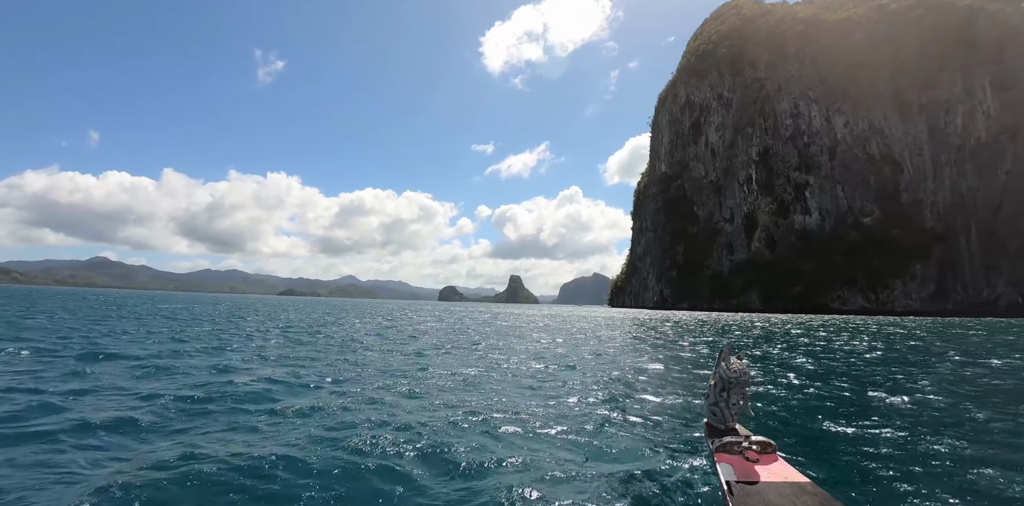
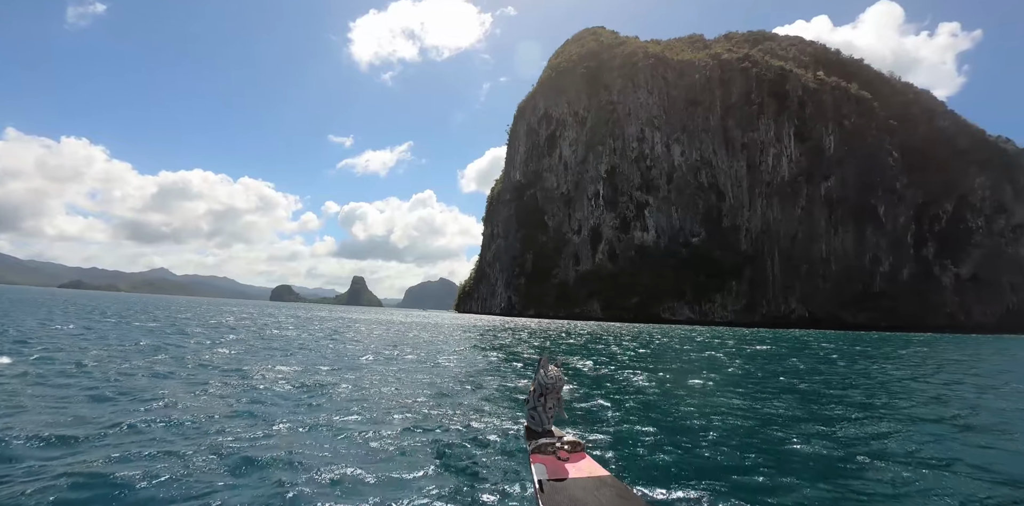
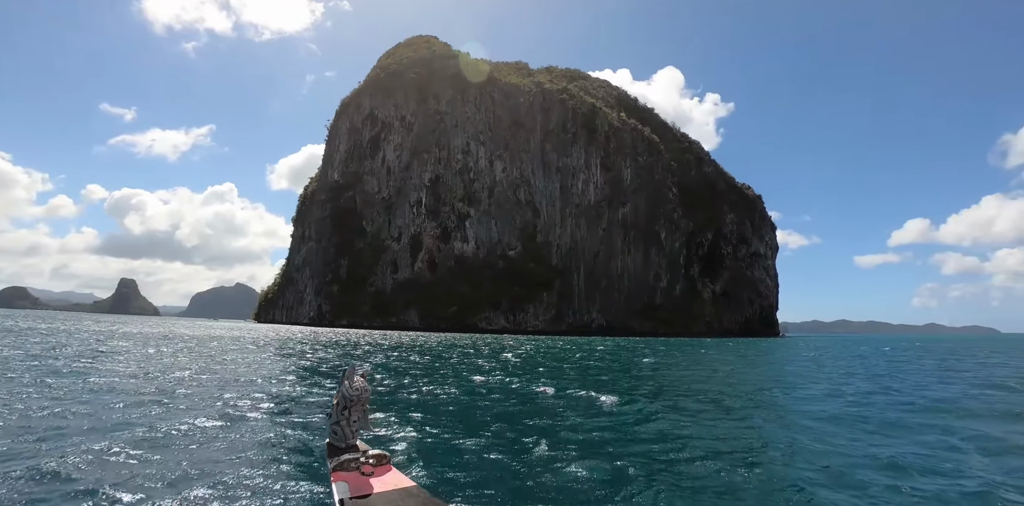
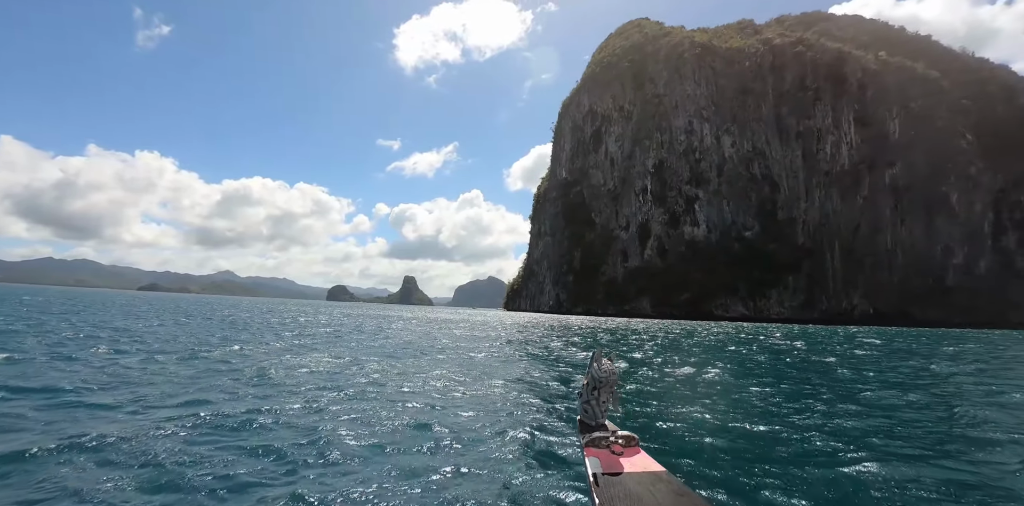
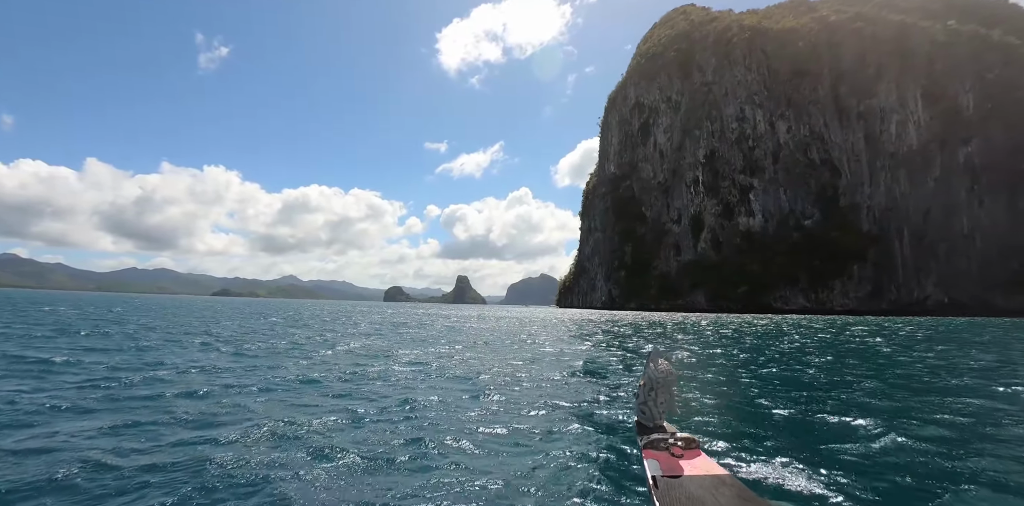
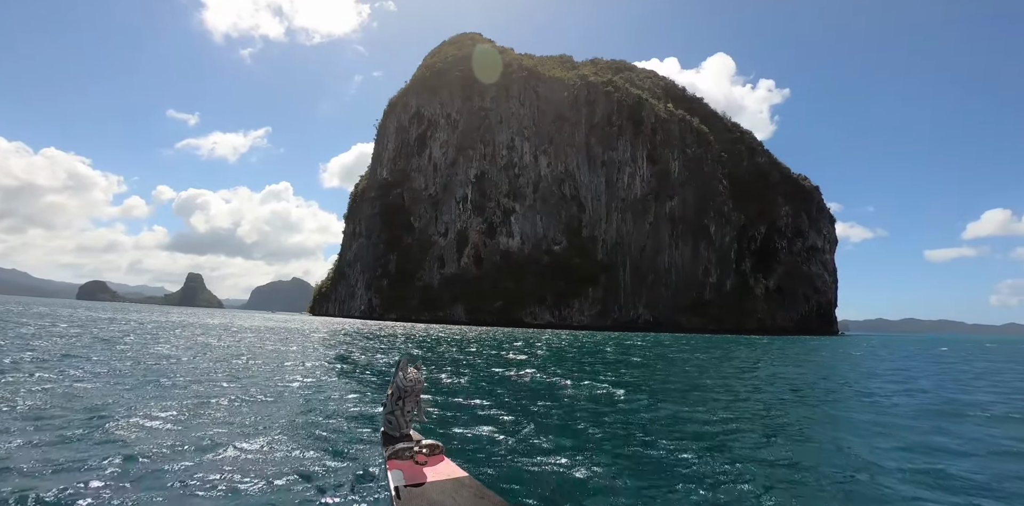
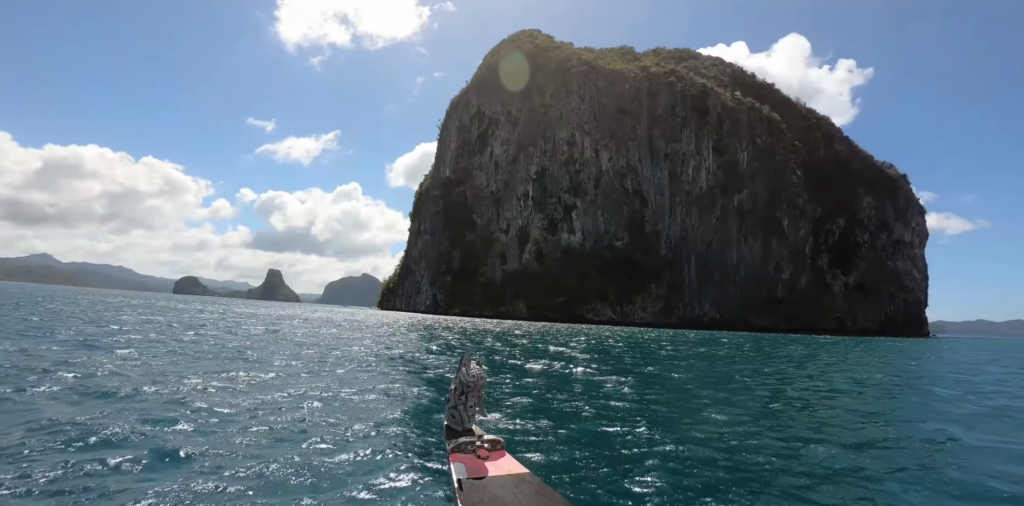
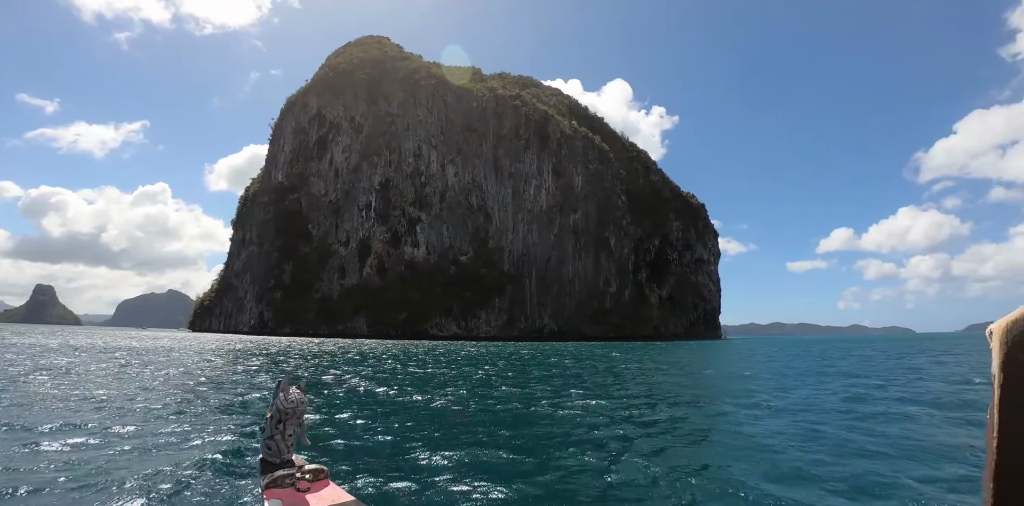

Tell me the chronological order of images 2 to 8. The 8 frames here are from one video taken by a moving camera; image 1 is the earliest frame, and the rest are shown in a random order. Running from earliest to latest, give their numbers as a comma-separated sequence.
5, 4, 2, 7, 6, 3, 8
